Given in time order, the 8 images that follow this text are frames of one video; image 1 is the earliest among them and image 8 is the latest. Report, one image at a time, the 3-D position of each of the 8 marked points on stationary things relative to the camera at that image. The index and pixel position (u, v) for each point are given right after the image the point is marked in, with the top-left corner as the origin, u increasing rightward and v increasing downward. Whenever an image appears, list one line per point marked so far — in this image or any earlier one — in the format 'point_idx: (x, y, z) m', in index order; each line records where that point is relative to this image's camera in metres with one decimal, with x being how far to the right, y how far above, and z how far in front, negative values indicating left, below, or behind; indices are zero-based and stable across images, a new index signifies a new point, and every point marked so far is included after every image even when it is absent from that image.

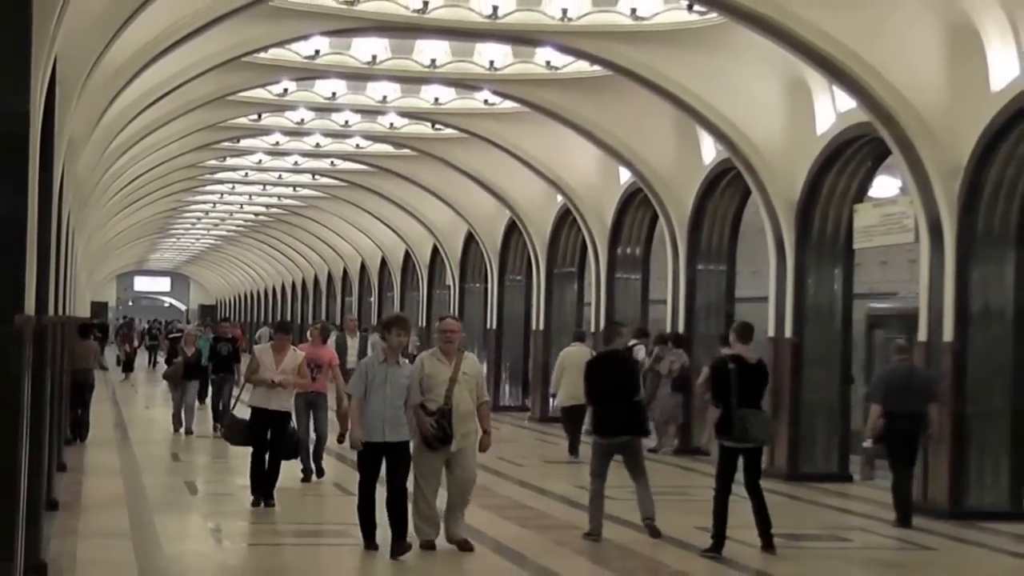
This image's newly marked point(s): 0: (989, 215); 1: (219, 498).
0: (+3.2, +0.5, +10.5) m
1: (-2.1, -1.5, +10.9) m
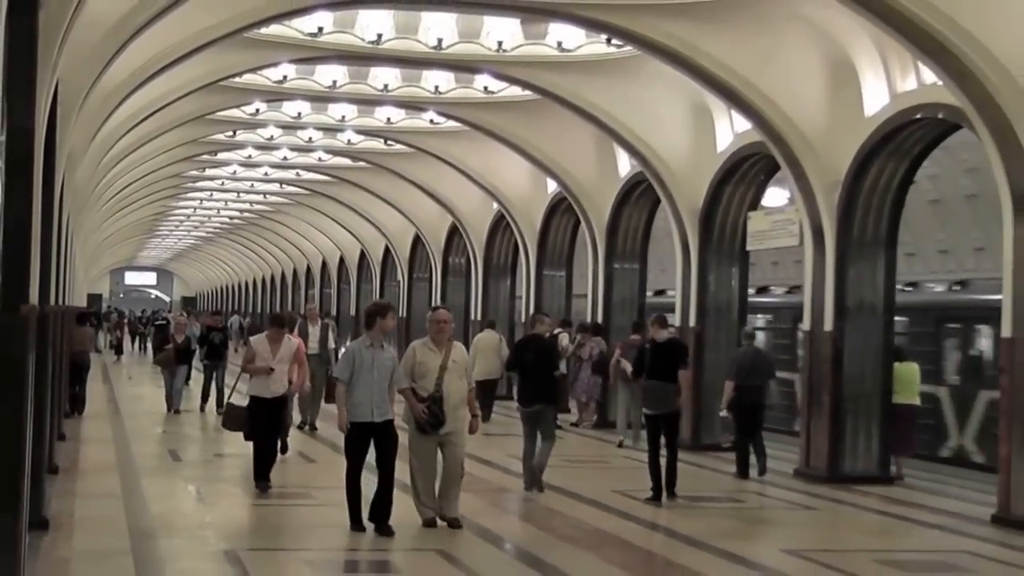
0: (+2.7, +0.5, +12.0) m
1: (-2.6, -1.5, +12.4) m
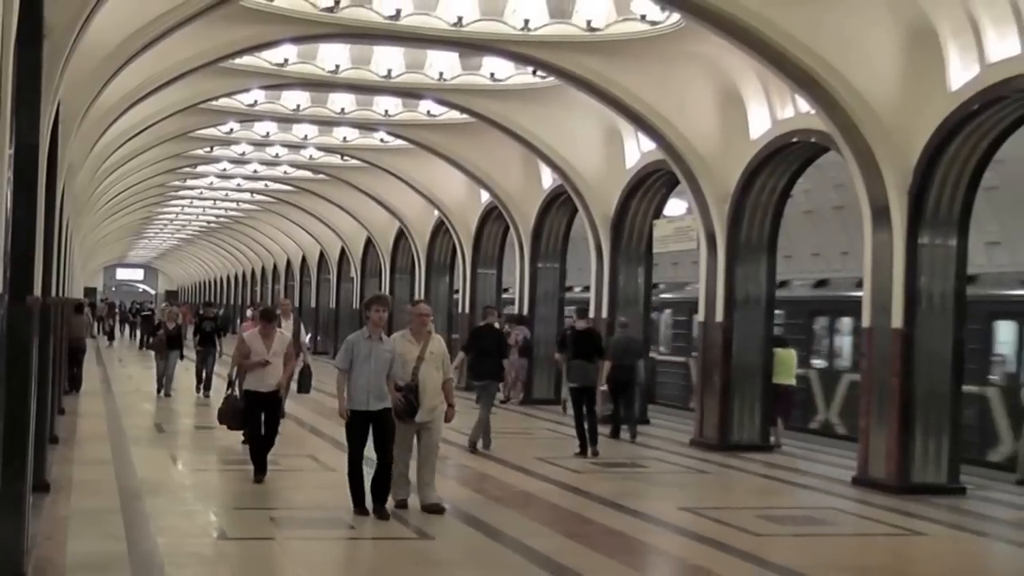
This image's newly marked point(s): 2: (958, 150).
0: (+2.2, +0.5, +14.0) m
1: (-3.2, -1.4, +14.3) m
2: (+3.7, +1.2, +12.3) m
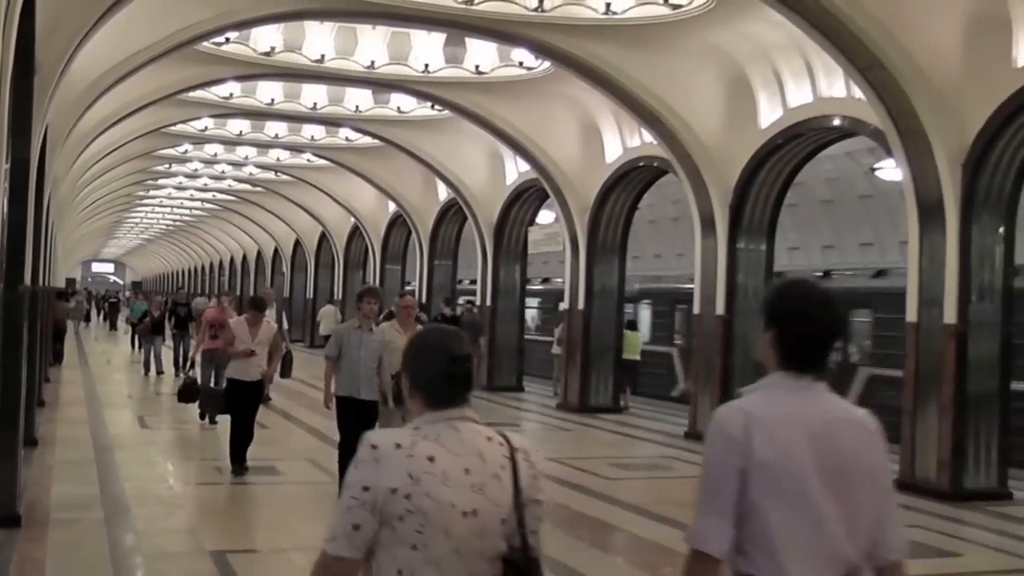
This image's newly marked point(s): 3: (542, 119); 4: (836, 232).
0: (+1.1, +0.6, +17.2) m
1: (-4.3, -1.3, +17.3) m
2: (+2.7, +1.2, +15.6) m
3: (+0.4, +2.0, +17.7) m
4: (+4.0, +0.7, +18.2) m
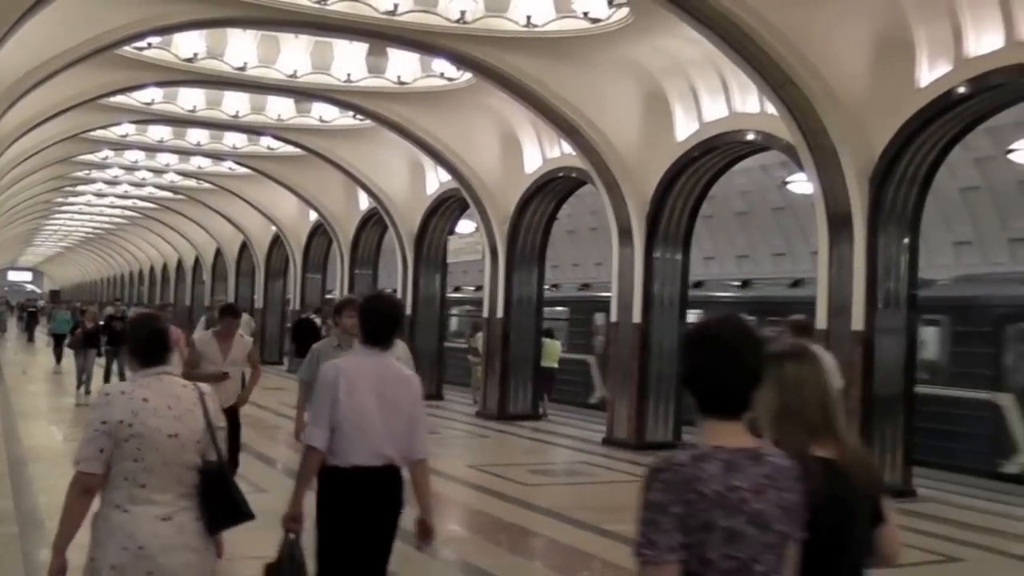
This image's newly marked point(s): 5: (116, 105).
0: (+0.1, +0.5, +17.4) m
1: (-5.2, -1.4, +17.2) m
2: (+1.8, +1.1, +16.0) m
3: (-0.6, +1.9, +18.0) m
4: (+3.0, +0.6, +18.7) m
5: (-4.9, +2.3, +18.5) m
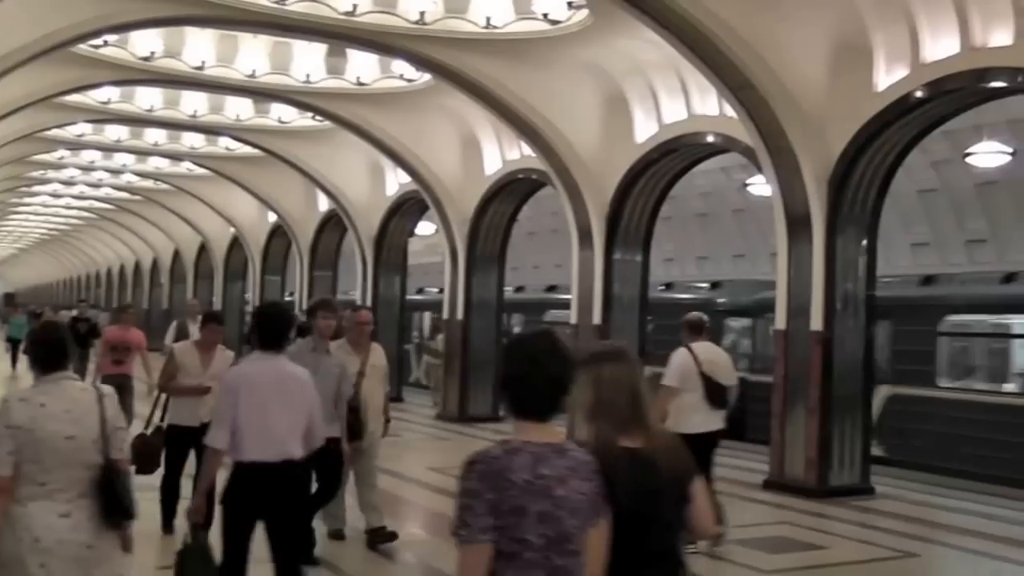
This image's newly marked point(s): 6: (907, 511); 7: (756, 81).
0: (-0.3, +0.5, +17.4) m
1: (-5.7, -1.4, +17.0) m
2: (+1.4, +1.1, +16.0) m
3: (-1.1, +1.9, +17.9) m
4: (+2.5, +0.5, +18.7) m
5: (-5.4, +2.2, +18.3) m
6: (+3.5, -2.0, +13.2) m
7: (+2.2, +1.9, +13.8) m
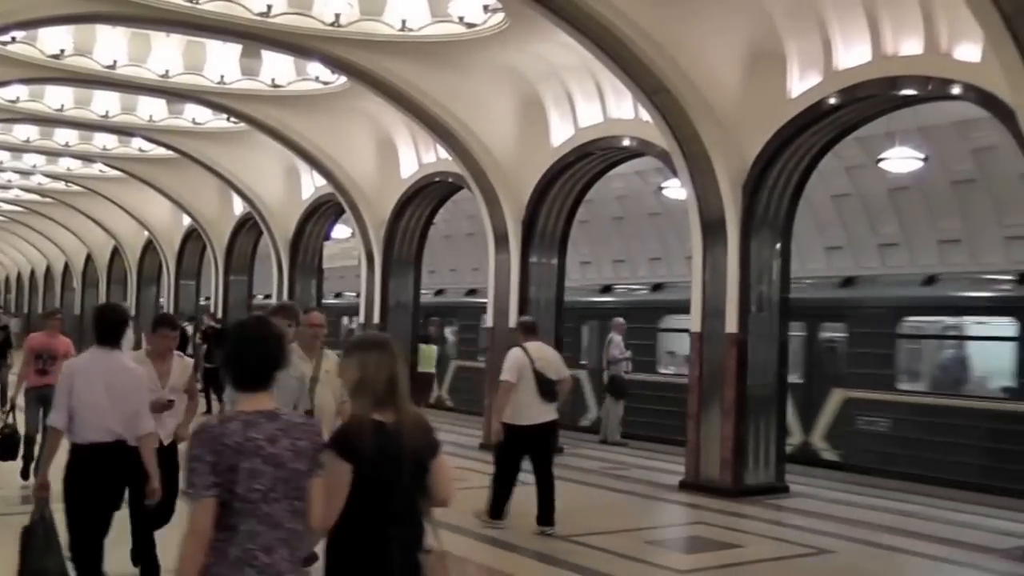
0: (-1.3, +0.4, +17.4) m
1: (-6.6, -1.5, +16.7) m
2: (+0.5, +1.1, +16.0) m
3: (-2.1, +1.8, +17.9) m
4: (+1.5, +0.5, +18.8) m
5: (-6.4, +2.2, +18.1) m
6: (+2.8, -2.0, +13.3) m
7: (+1.4, +1.9, +13.9) m
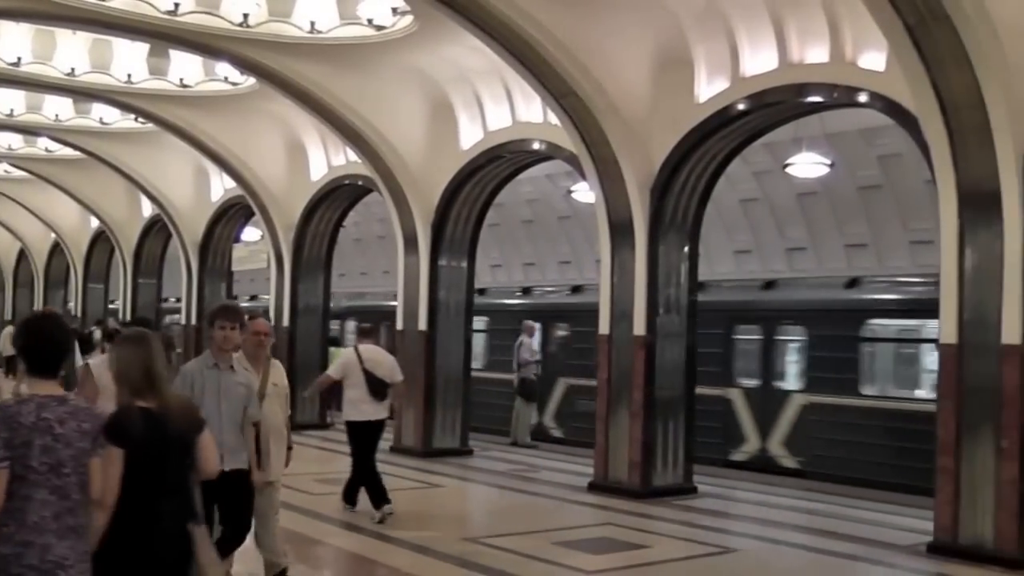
0: (-2.3, +0.4, +17.3) m
1: (-7.6, -1.5, +16.4) m
2: (-0.4, +1.0, +16.1) m
3: (-3.1, +1.7, +17.8) m
4: (+0.4, +0.4, +18.8) m
5: (-7.4, +2.1, +17.9) m
6: (+1.9, -1.9, +13.3) m
7: (+0.6, +1.9, +14.0) m
